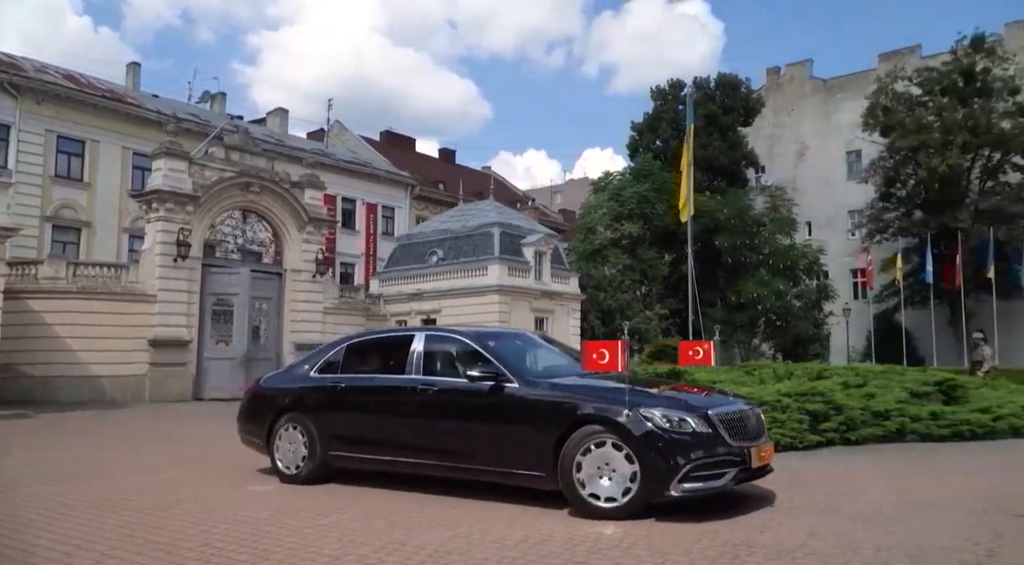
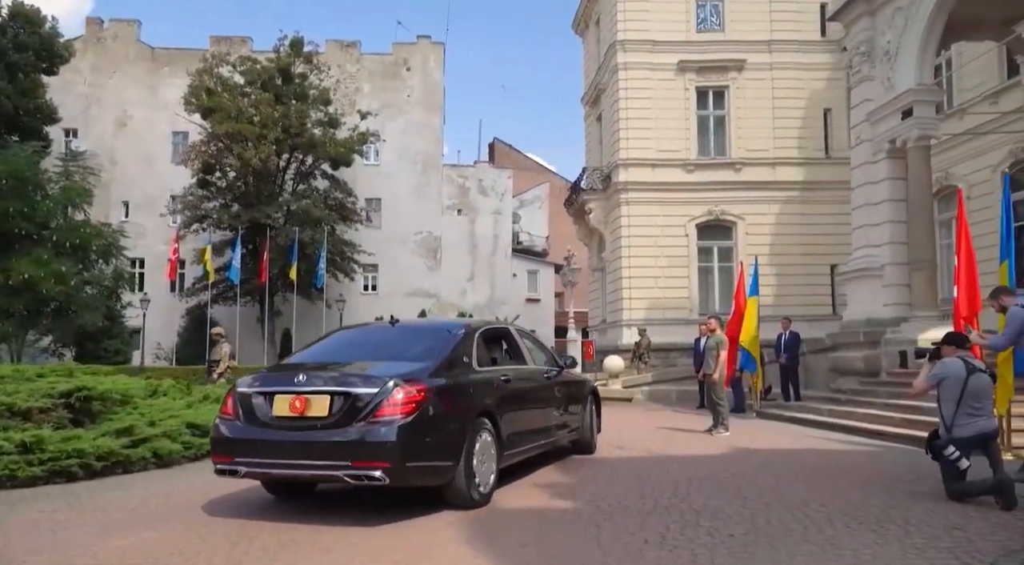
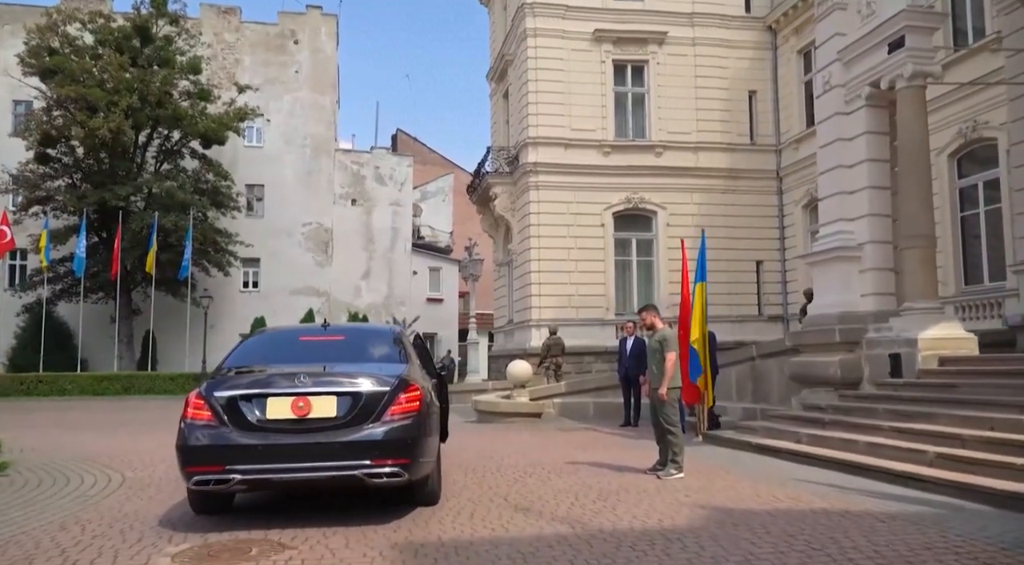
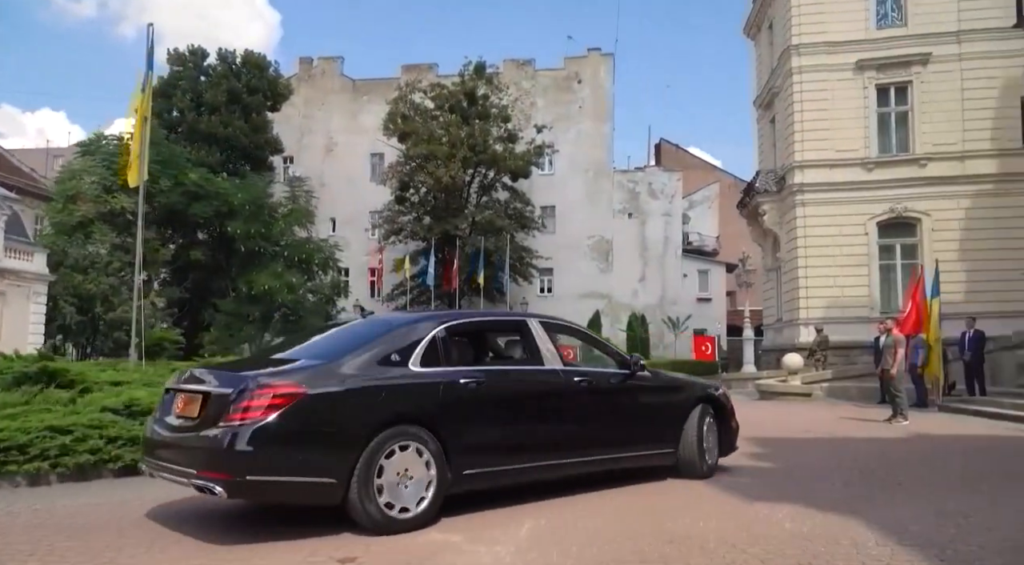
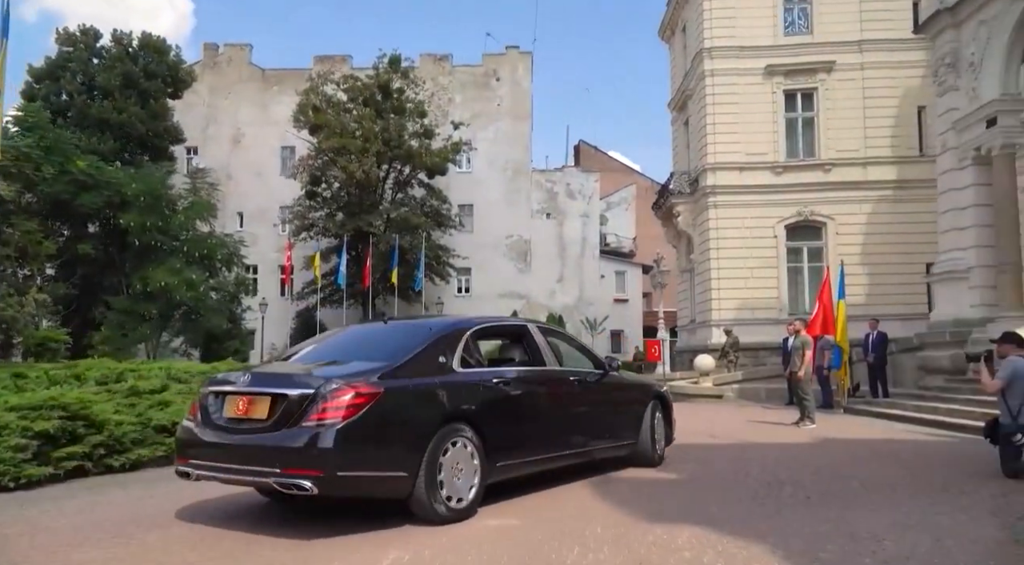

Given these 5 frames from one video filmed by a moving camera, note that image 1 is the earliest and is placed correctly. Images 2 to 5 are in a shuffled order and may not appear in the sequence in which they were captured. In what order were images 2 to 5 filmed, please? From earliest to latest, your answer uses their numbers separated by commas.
4, 5, 2, 3
